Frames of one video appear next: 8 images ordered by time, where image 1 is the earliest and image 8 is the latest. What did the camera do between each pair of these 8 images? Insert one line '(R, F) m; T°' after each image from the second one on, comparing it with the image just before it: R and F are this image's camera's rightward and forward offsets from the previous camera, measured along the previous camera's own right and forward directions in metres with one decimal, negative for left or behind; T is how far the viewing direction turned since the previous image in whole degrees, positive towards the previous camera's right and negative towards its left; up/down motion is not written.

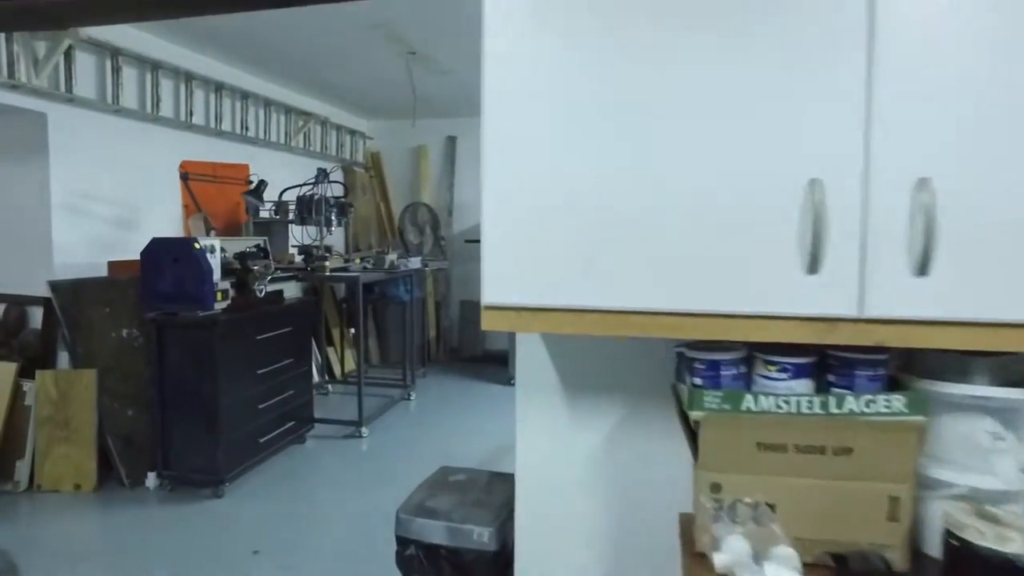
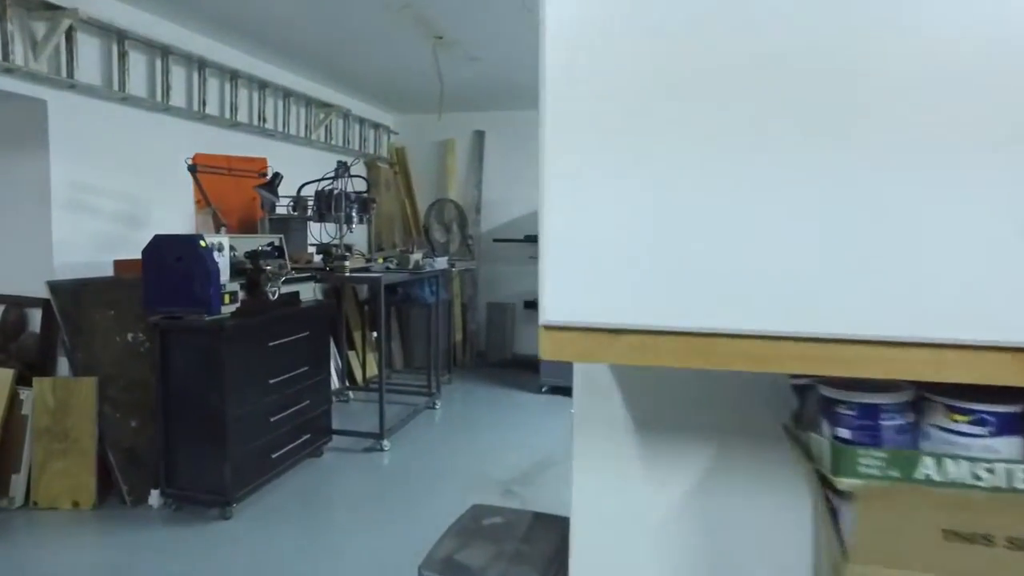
(0.0, +0.3) m; -2°
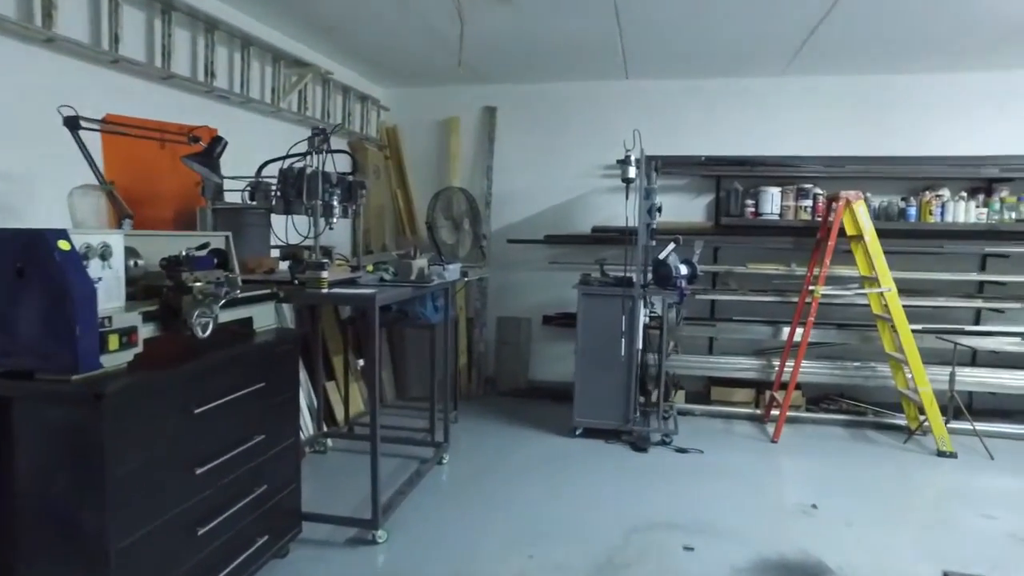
(-0.2, +1.0) m; +2°
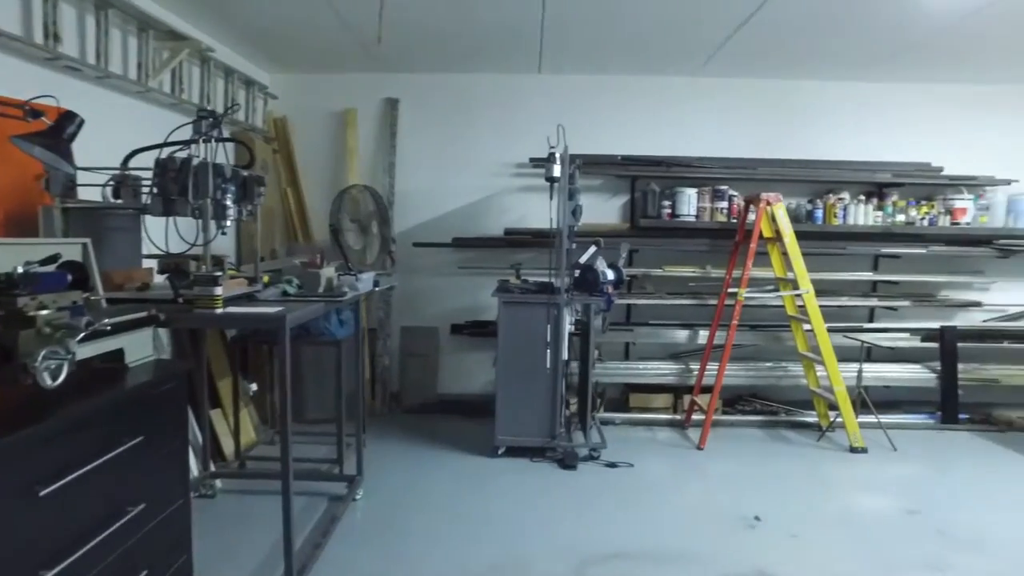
(-0.2, +0.3) m; +10°
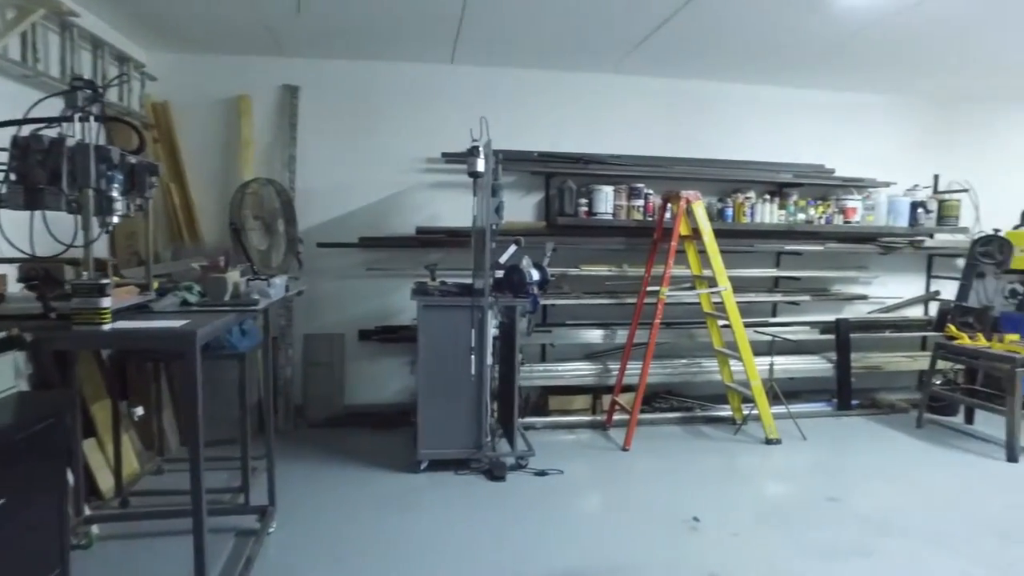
(-0.2, +0.2) m; +10°
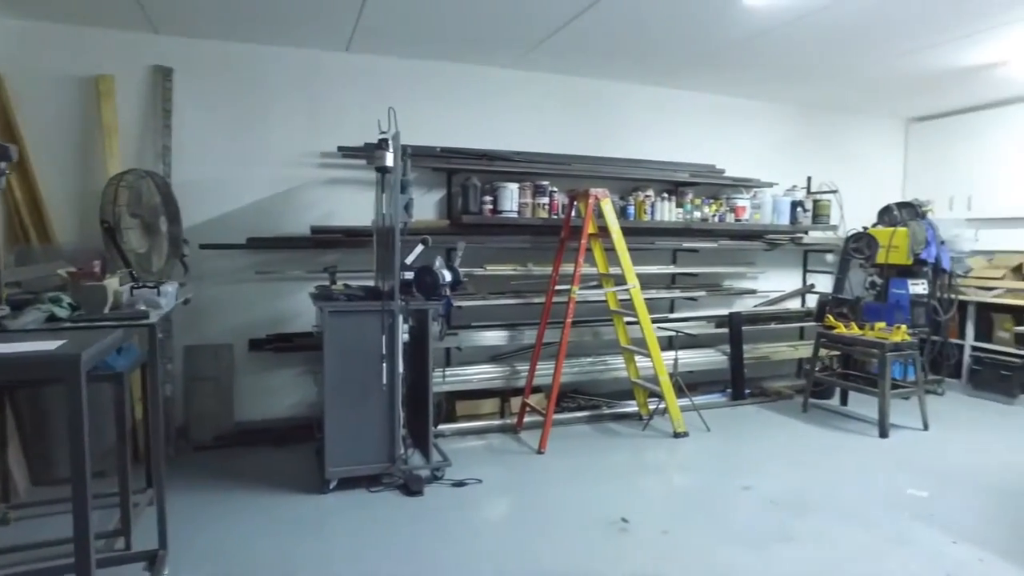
(-0.2, +0.2) m; +10°
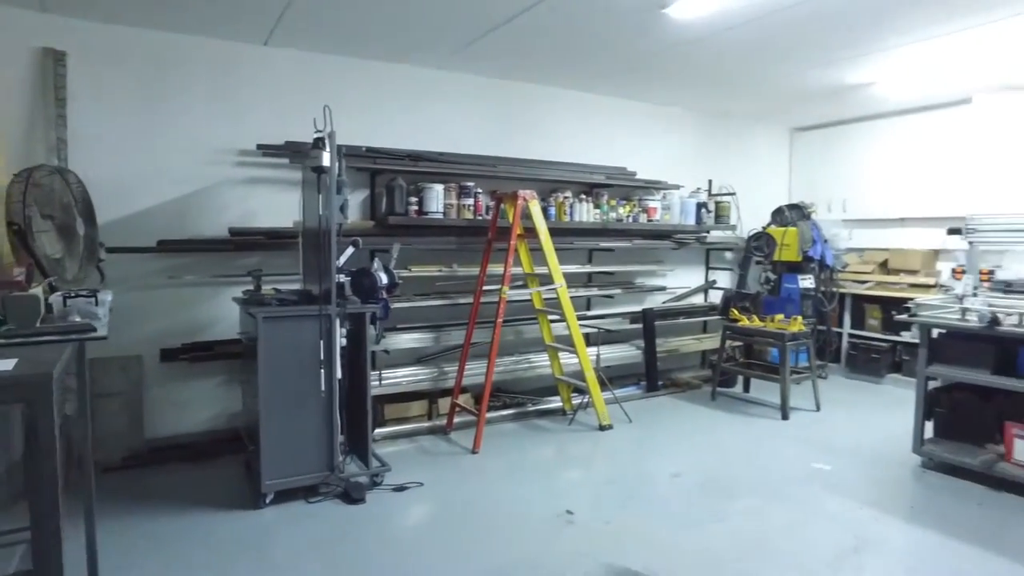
(-0.2, 0.0) m; +9°
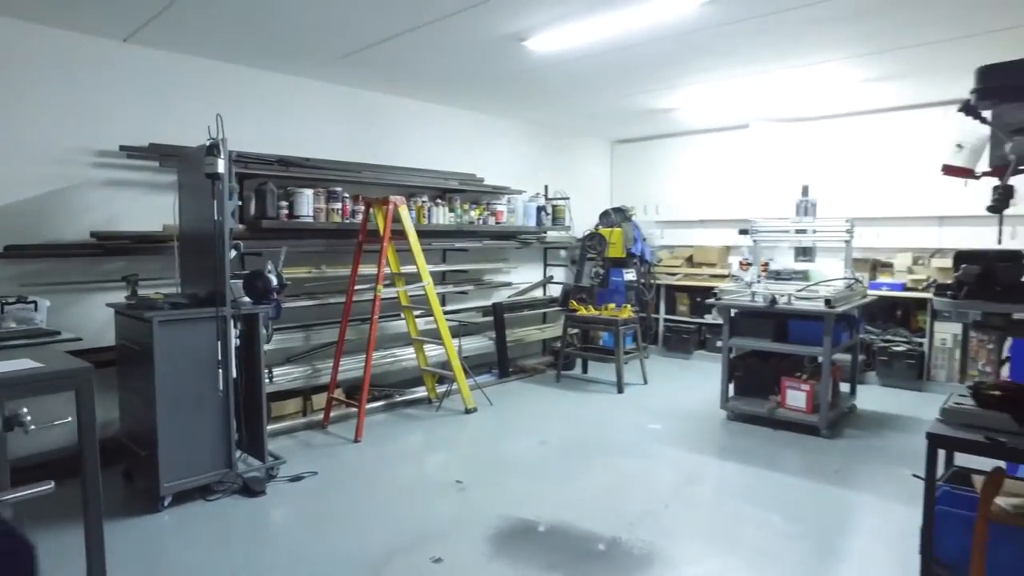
(-0.3, -0.3) m; +16°
